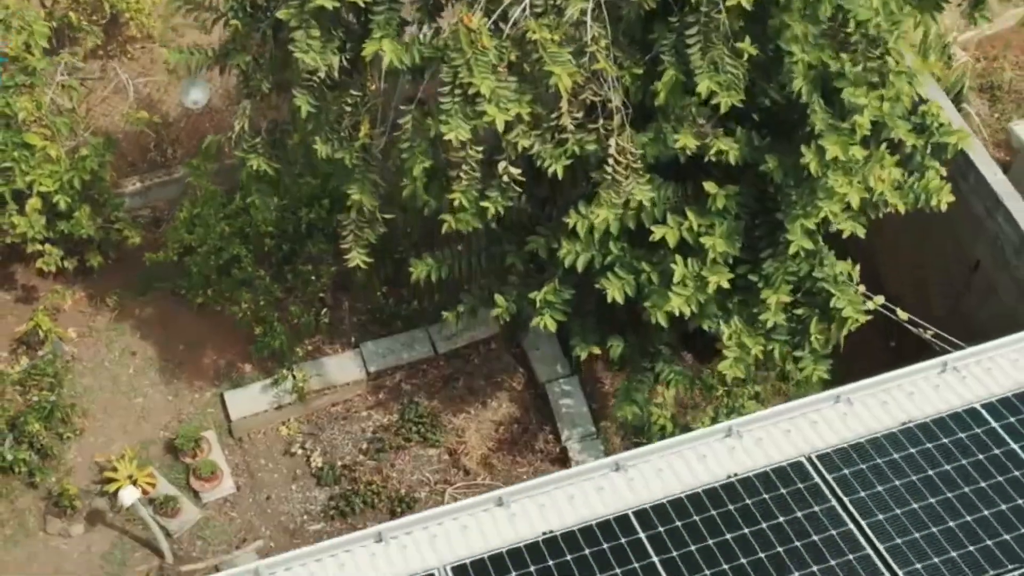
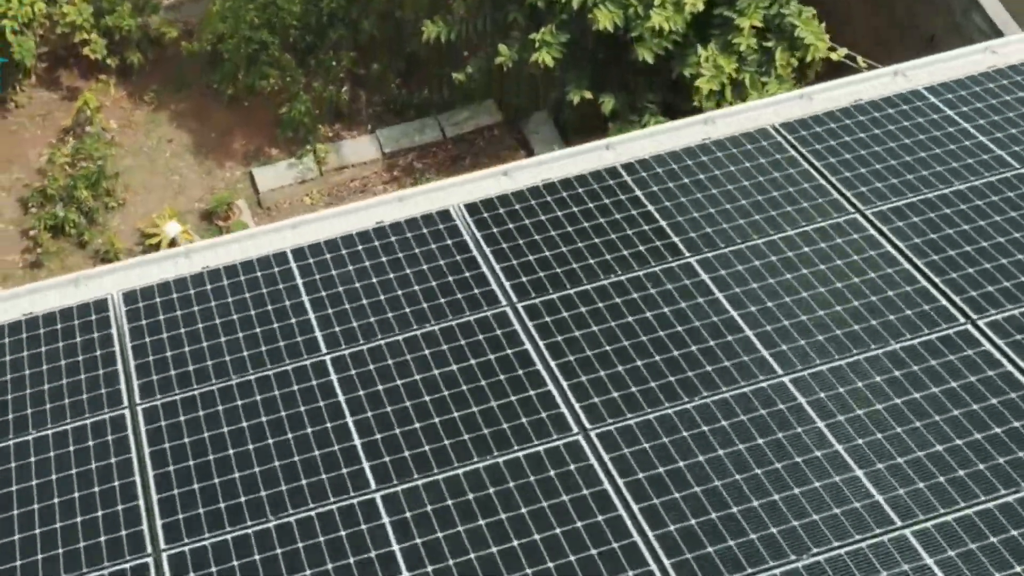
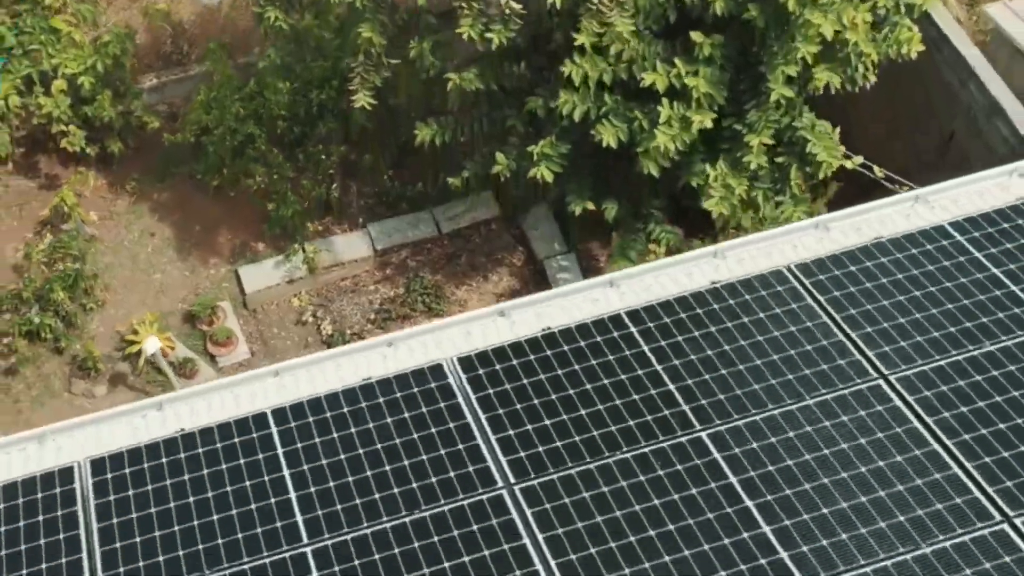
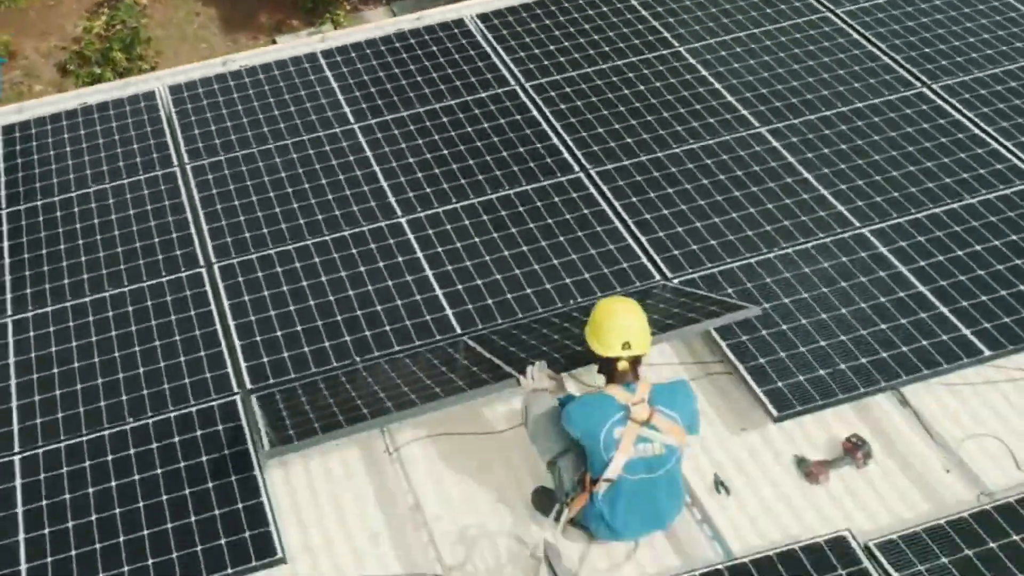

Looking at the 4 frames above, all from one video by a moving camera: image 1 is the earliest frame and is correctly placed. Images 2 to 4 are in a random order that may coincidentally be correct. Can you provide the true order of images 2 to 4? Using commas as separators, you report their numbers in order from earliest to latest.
3, 2, 4
